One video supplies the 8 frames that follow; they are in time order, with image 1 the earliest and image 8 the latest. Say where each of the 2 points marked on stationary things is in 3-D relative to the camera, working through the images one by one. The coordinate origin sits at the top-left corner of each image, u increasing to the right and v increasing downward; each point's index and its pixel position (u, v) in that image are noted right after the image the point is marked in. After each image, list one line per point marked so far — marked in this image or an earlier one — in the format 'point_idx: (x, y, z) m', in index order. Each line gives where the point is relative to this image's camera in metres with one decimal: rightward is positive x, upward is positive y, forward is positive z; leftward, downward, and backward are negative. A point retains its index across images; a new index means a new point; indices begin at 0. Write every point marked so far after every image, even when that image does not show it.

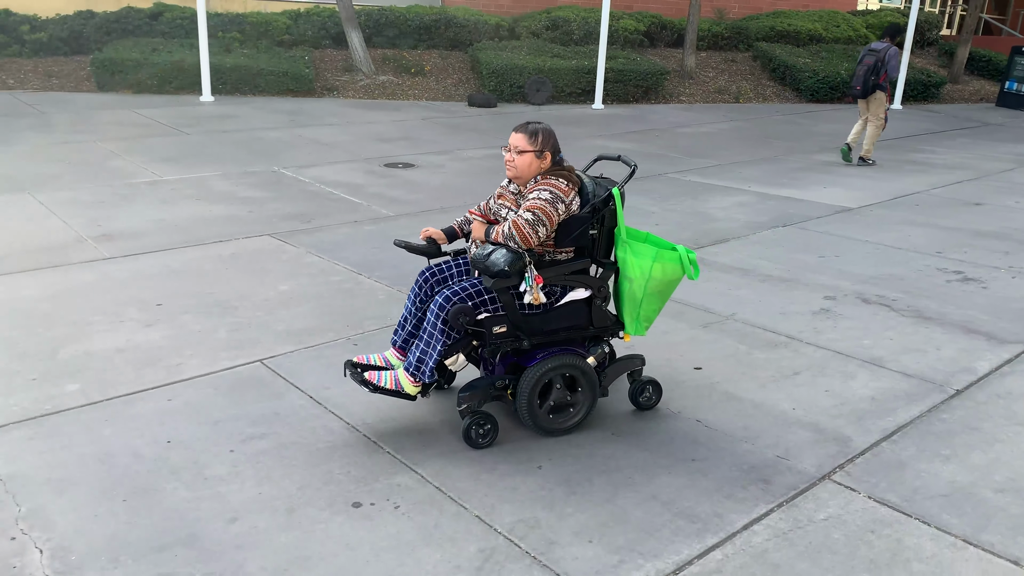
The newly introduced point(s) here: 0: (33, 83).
0: (-8.1, +3.5, +13.8) m
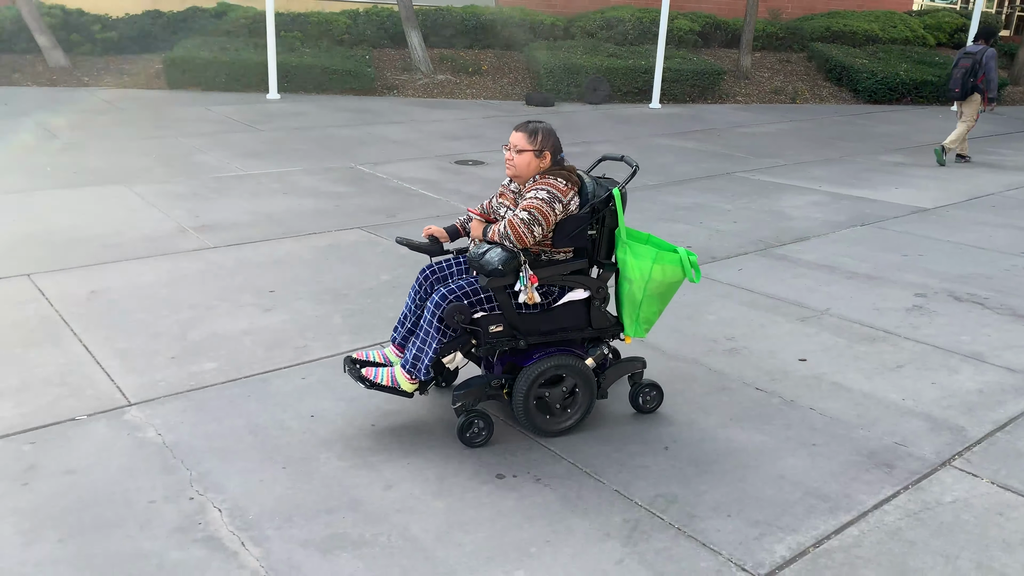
0: (-7.1, +3.6, +14.3) m
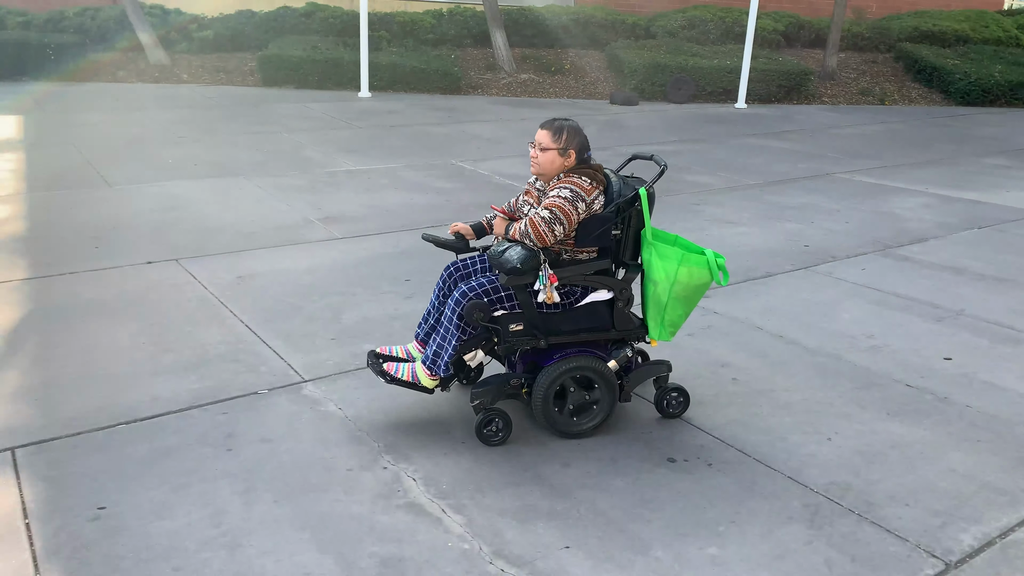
0: (-5.6, +3.8, +14.8) m
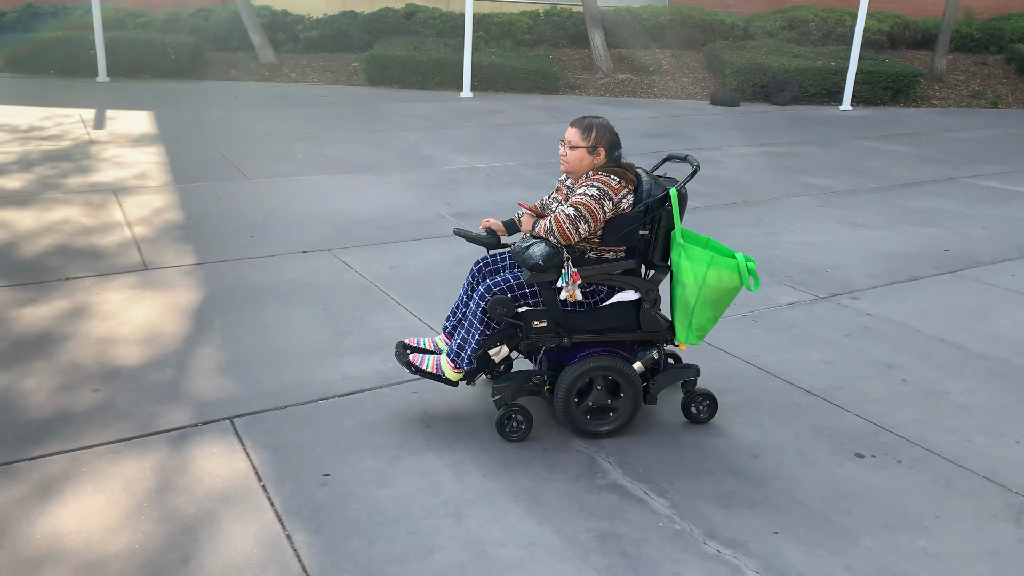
0: (-3.8, +4.0, +15.3) m
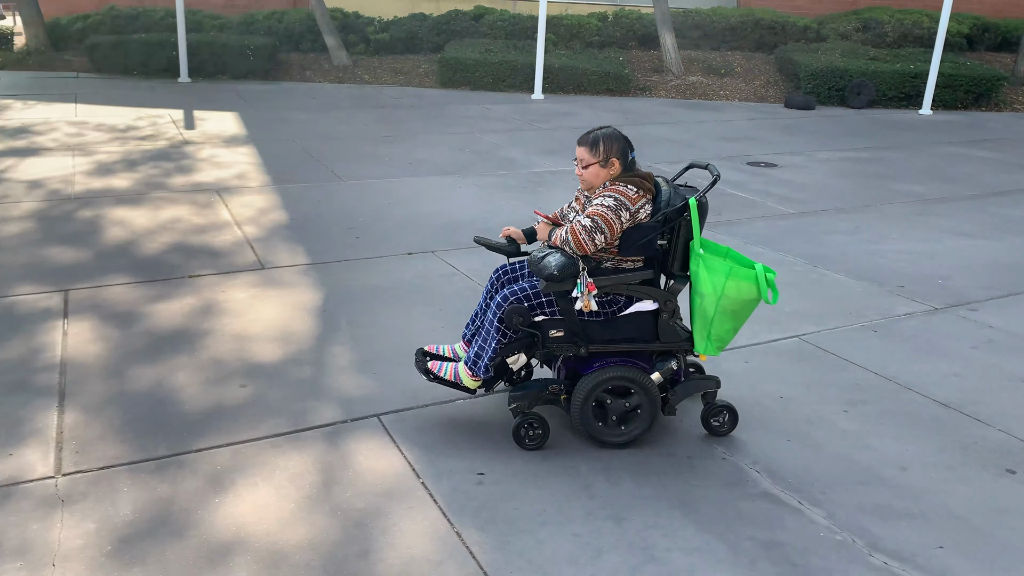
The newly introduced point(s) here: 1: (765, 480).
0: (-2.4, +4.0, +15.6) m
1: (+0.9, -0.7, +2.9) m
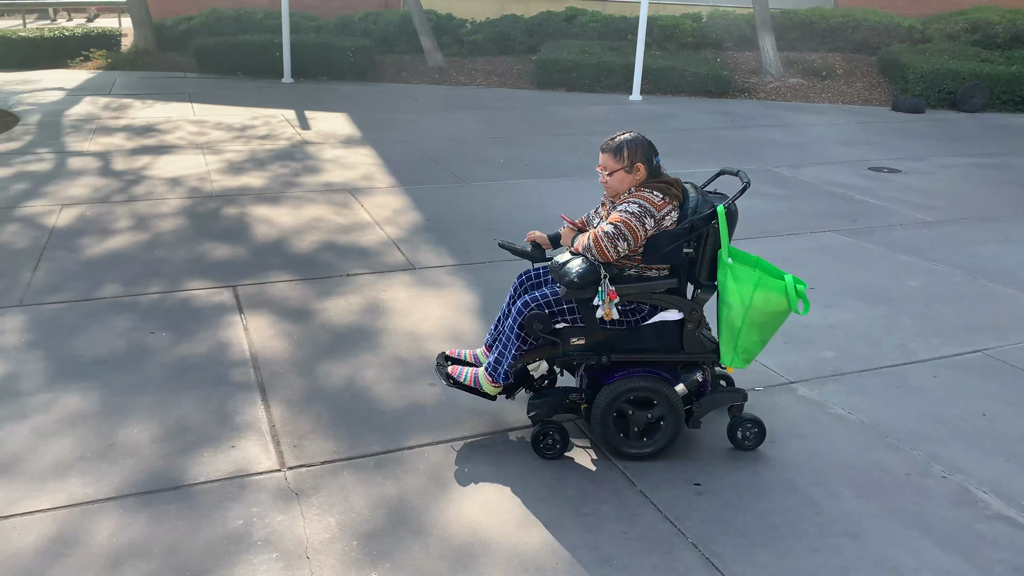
0: (-0.6, +4.0, +15.7) m
1: (+1.6, -0.7, +2.8) m
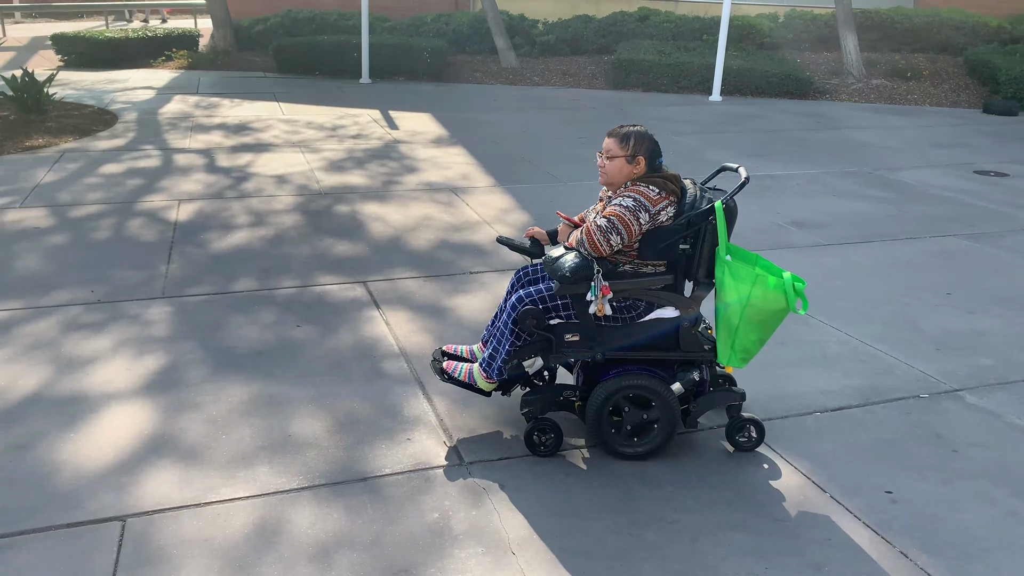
0: (+0.8, +4.0, +15.7) m
1: (+2.3, -0.8, +2.7) m
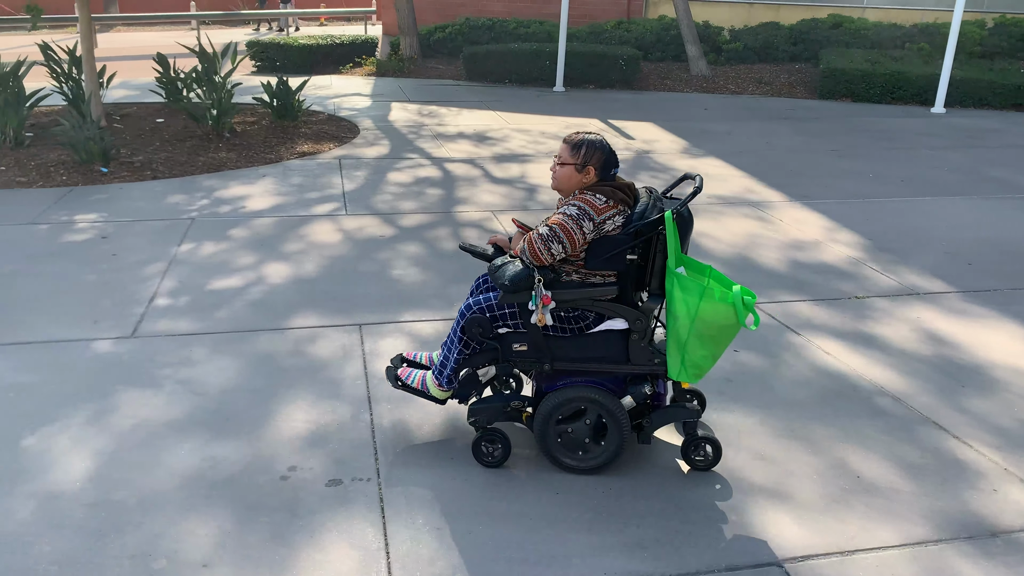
0: (+4.5, +3.7, +15.3) m
1: (+4.3, -1.0, +2.1) m
